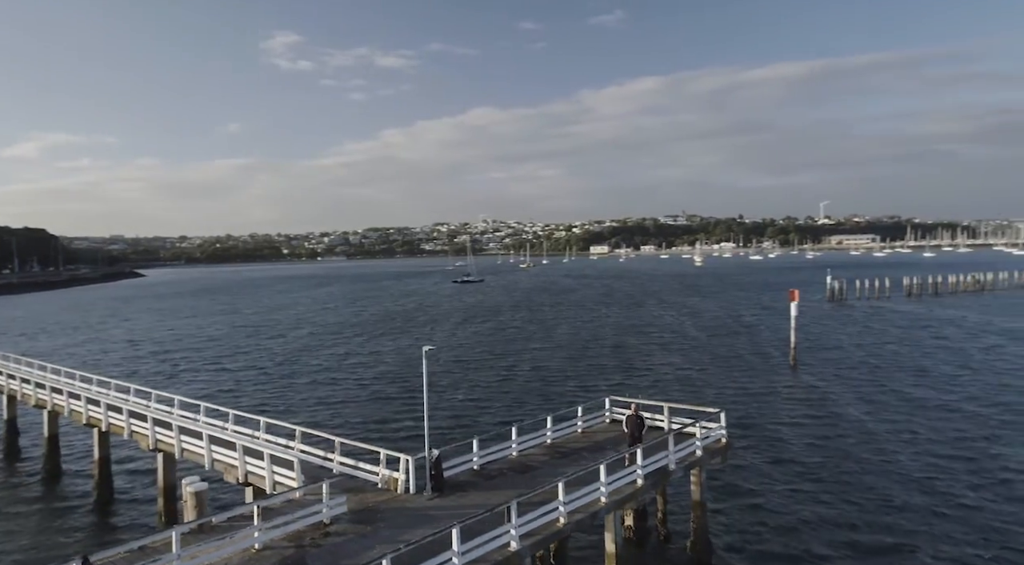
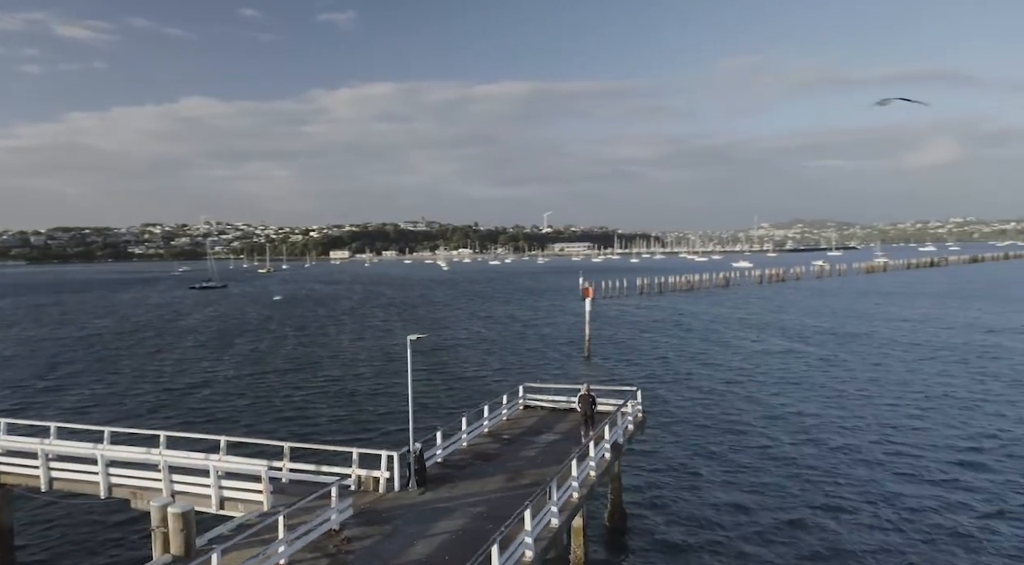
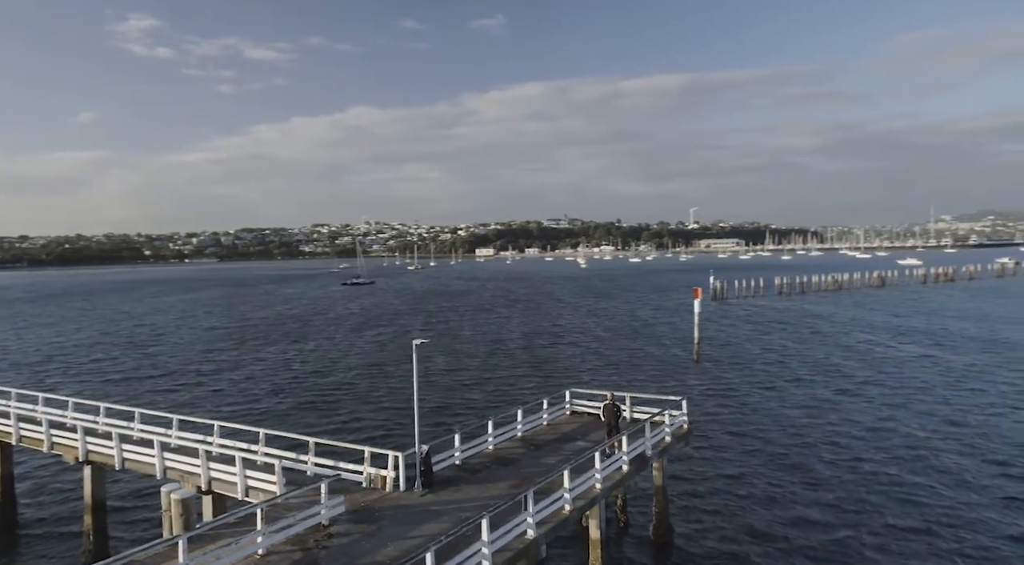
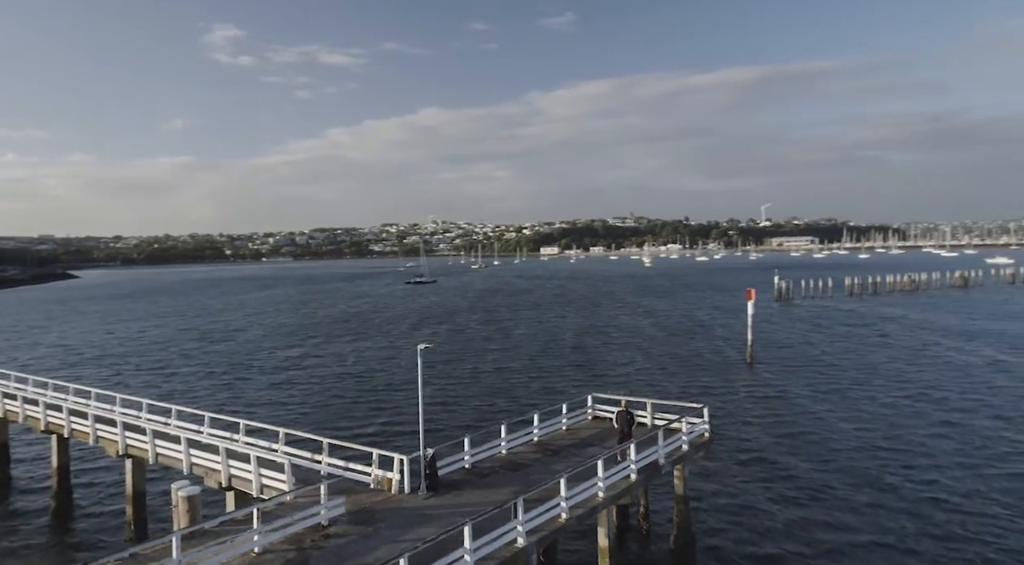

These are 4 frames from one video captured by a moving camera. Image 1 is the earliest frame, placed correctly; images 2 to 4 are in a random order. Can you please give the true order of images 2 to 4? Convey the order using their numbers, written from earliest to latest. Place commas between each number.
4, 3, 2
